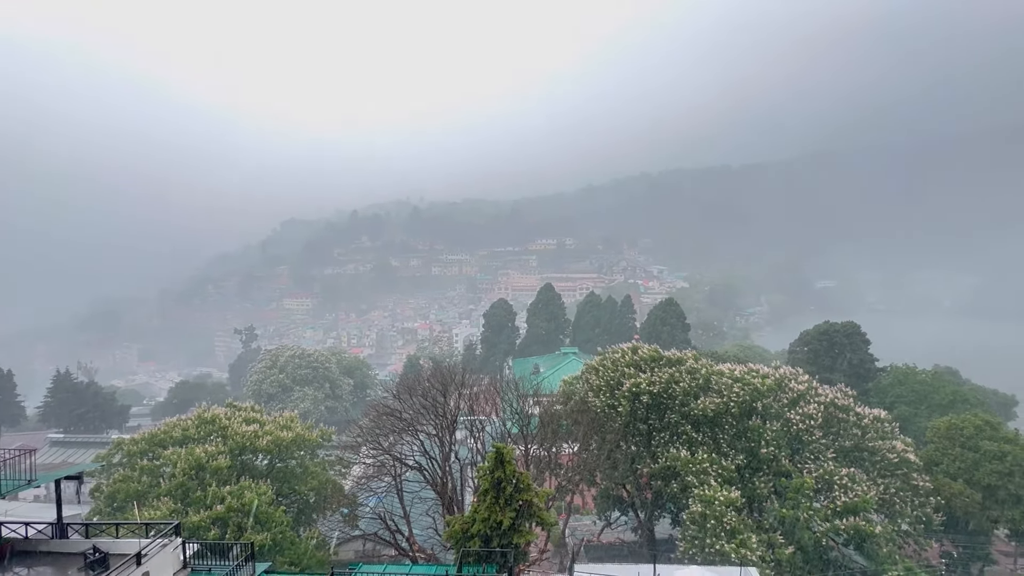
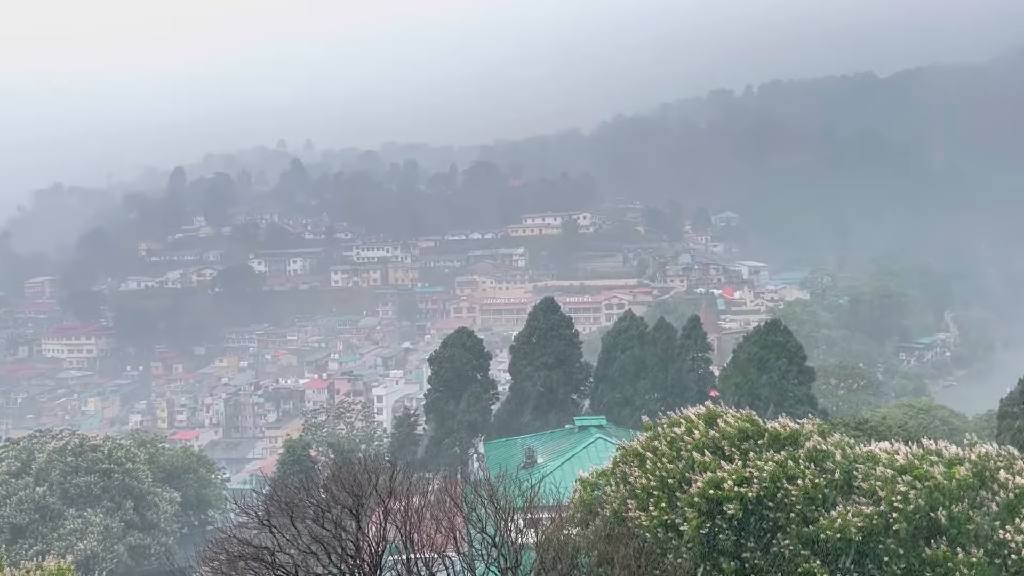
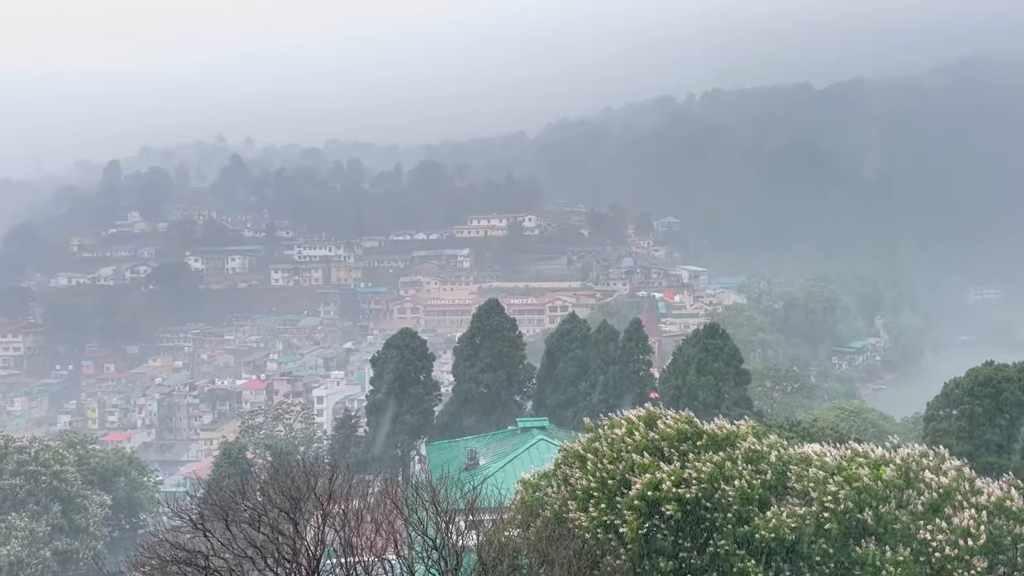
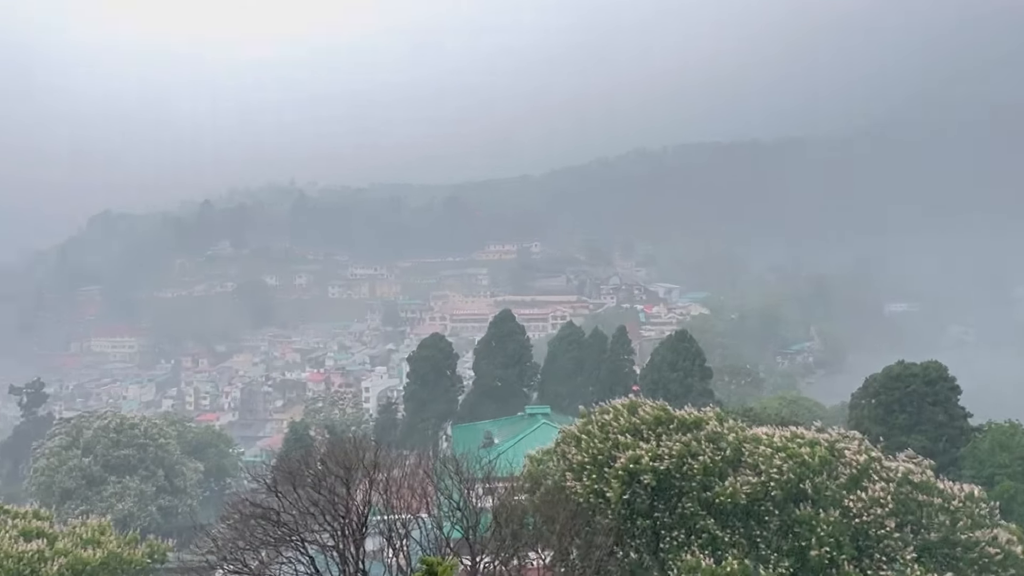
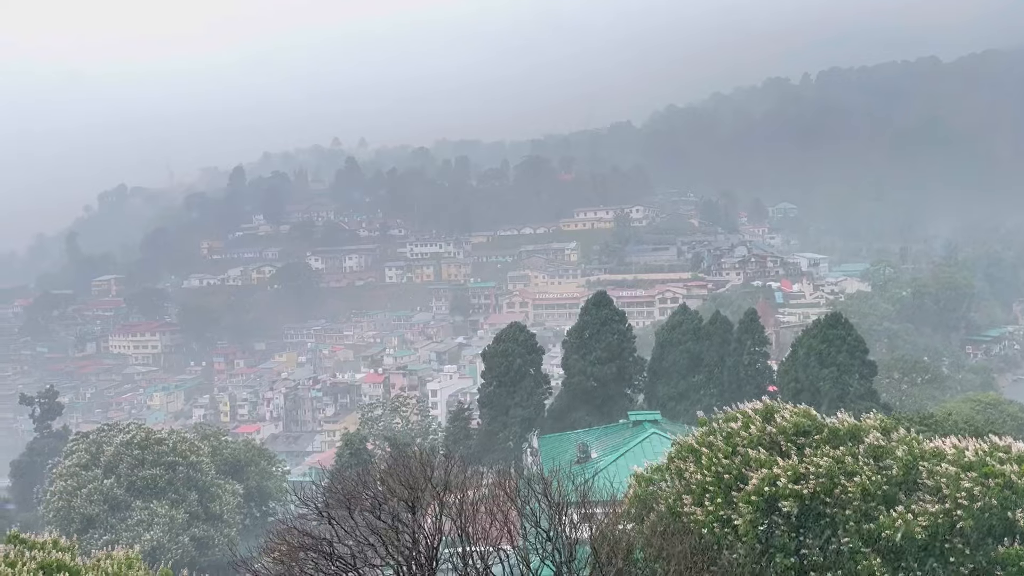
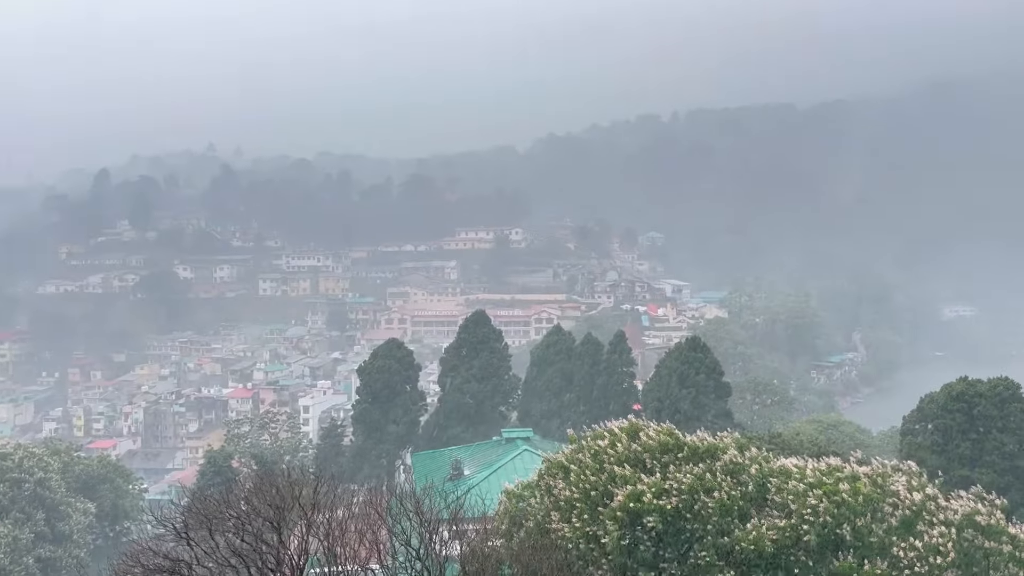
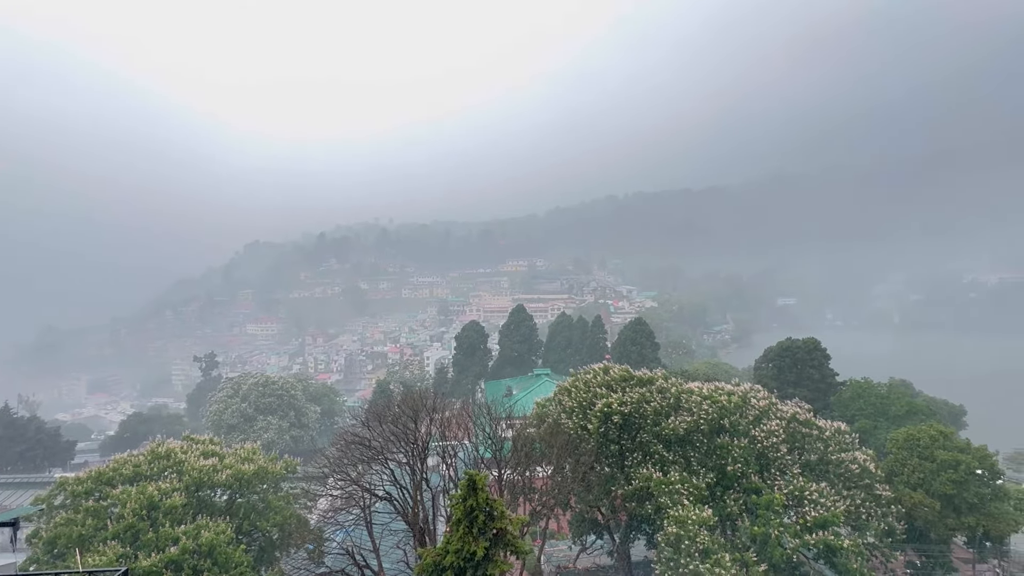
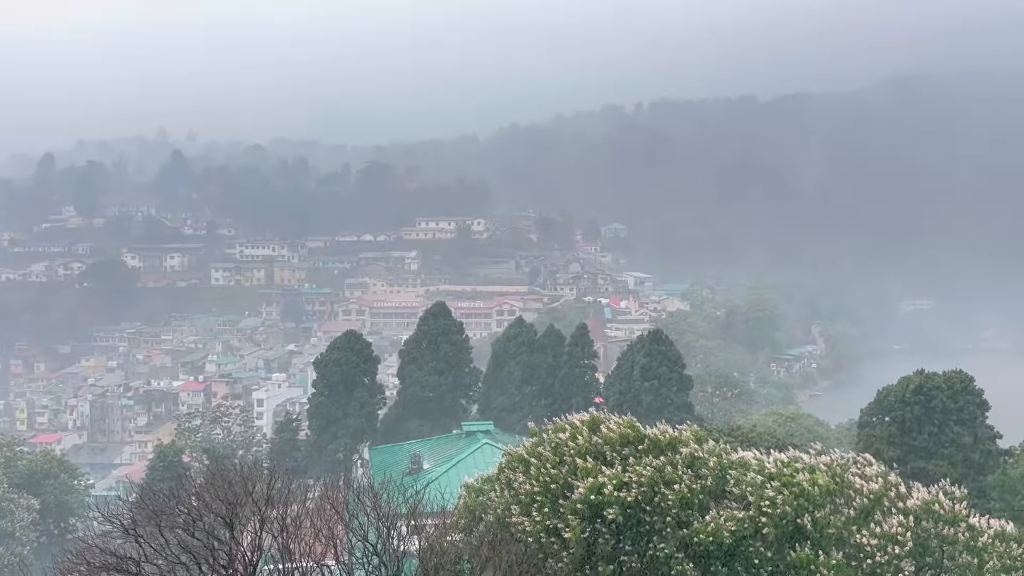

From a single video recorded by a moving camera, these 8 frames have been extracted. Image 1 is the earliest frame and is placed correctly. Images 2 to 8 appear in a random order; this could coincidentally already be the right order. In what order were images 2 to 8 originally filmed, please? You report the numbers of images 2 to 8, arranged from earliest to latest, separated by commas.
7, 4, 6, 8, 3, 2, 5
